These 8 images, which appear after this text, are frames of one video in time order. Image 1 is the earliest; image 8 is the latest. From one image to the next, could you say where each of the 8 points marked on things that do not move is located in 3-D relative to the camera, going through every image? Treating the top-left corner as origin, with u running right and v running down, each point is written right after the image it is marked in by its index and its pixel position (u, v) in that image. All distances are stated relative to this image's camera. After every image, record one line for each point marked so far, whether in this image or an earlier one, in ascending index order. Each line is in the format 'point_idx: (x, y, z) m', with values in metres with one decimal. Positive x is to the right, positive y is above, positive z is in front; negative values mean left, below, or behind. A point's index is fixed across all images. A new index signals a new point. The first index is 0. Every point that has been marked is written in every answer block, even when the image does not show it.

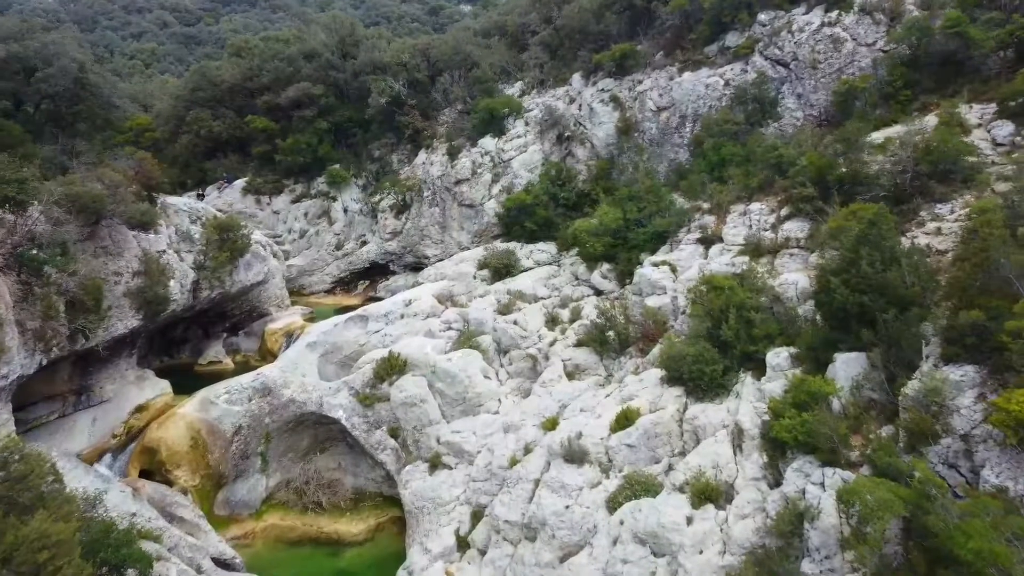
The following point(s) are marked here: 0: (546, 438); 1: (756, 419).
0: (+0.8, -3.3, +18.0) m
1: (+4.5, -2.4, +15.0) m
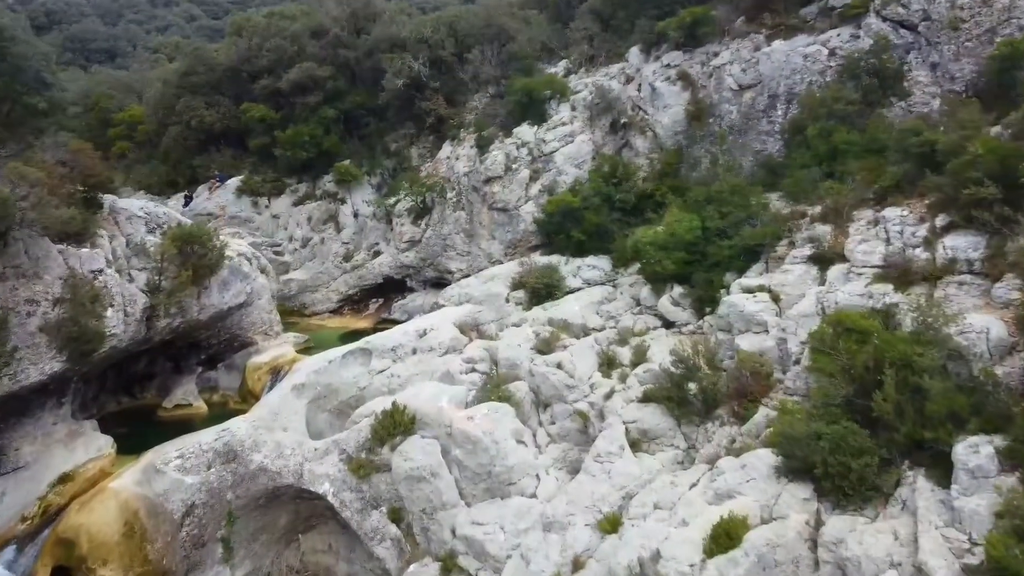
0: (+1.4, -4.0, +12.4) m
1: (+5.0, -3.2, +9.2) m
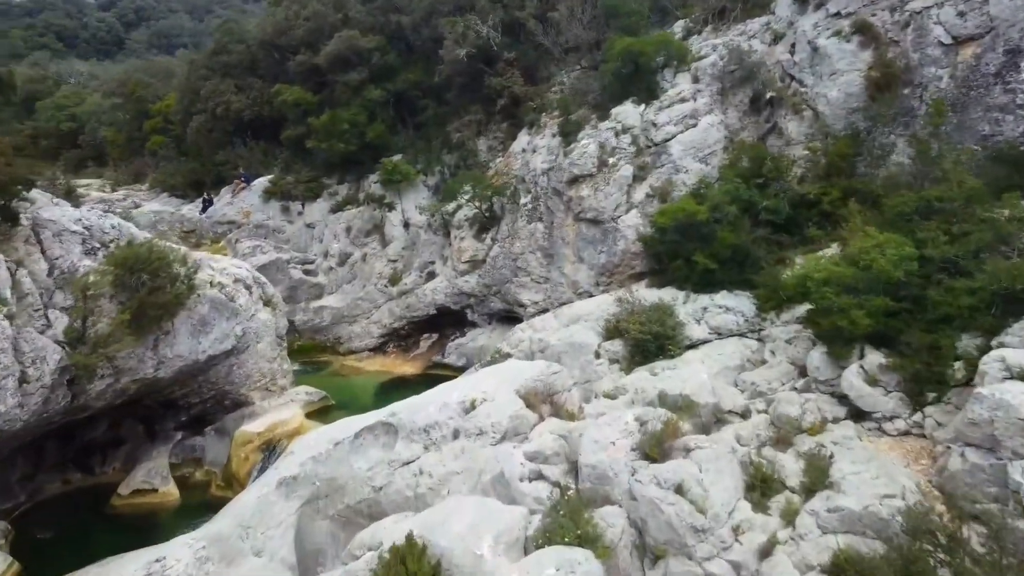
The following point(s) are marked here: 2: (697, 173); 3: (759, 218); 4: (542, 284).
0: (+1.9, -4.9, +5.6) m
1: (+5.2, -4.1, +2.0) m
2: (+3.8, +2.3, +16.3) m
3: (+4.6, +1.3, +14.9) m
4: (+0.7, +0.1, +18.0) m
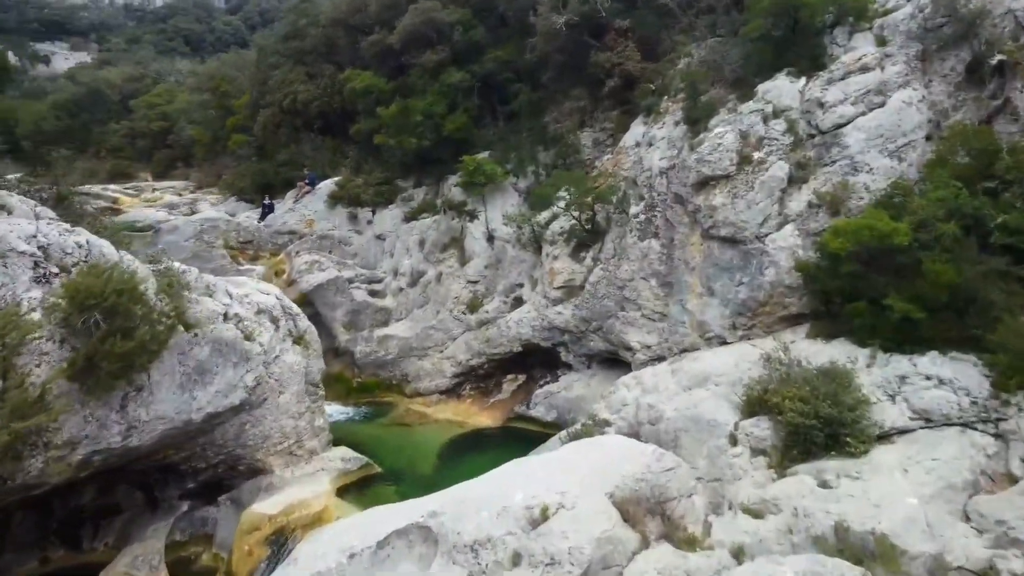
0: (+1.6, -5.6, +0.9) m
1: (+4.3, -4.8, -3.1) m
2: (+5.2, +1.6, +11.3) m
3: (+5.8, +0.6, +9.8) m
4: (+2.4, -0.6, +13.4) m
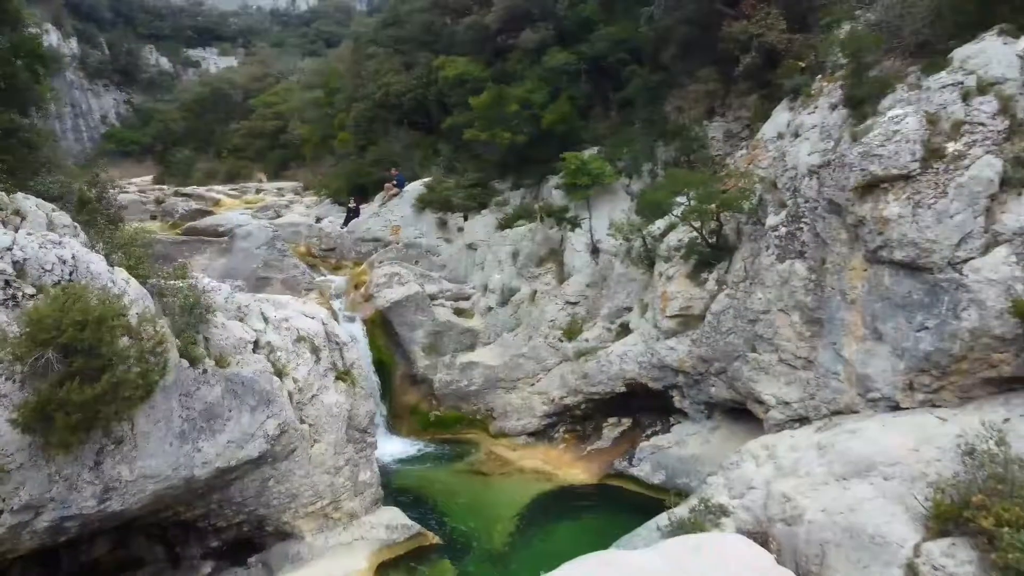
0: (+0.6, -6.0, -2.1) m
1: (+2.5, -5.3, -6.5) m
2: (+6.1, +1.1, +7.5) m
3: (+6.4, 0.0, +5.9) m
4: (+3.6, -1.1, +10.1) m
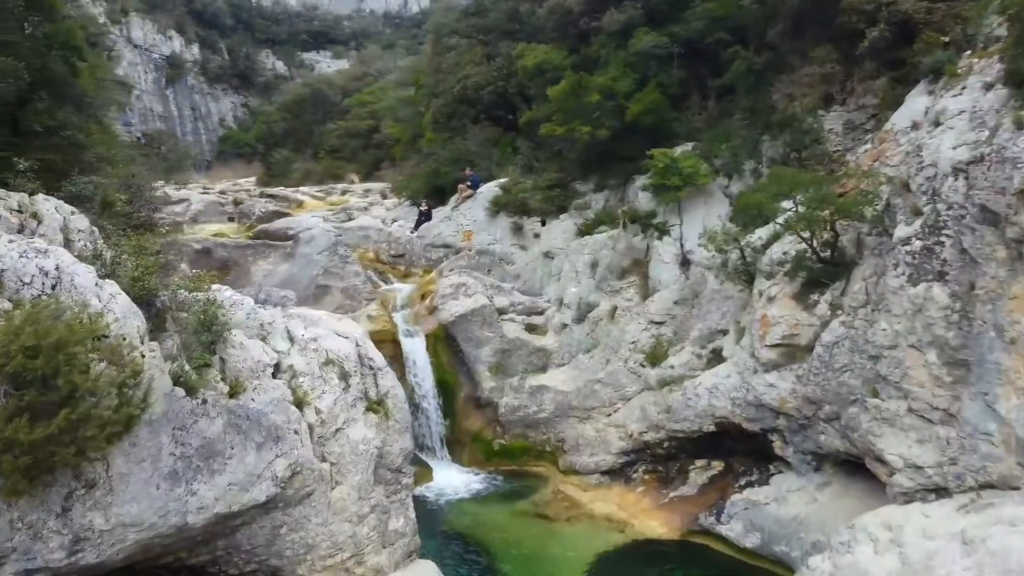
0: (-0.7, -6.2, -3.8) m
1: (+0.6, -5.5, -8.5) m
2: (+6.2, +0.8, +4.9) m
3: (+6.3, -0.3, +3.3) m
4: (+4.1, -1.4, +7.8) m
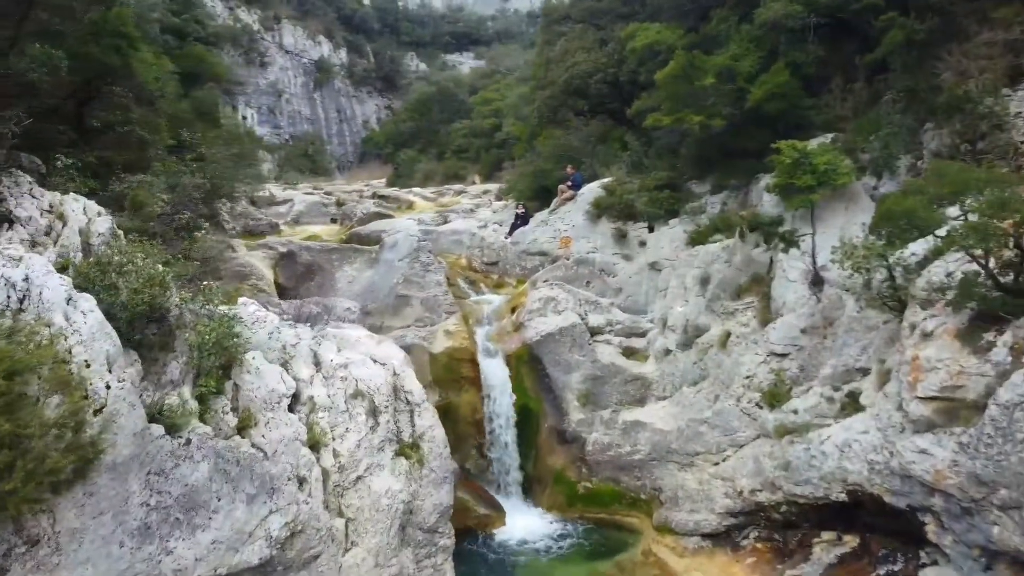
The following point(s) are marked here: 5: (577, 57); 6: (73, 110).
0: (-2.6, -6.3, -5.4) m
1: (-2.1, -5.7, -10.2) m
2: (+5.9, +0.4, +2.0) m
3: (+5.7, -0.7, +0.4) m
4: (+4.3, -1.7, +5.2) m
5: (+1.3, +4.6, +16.2) m
6: (-6.1, +2.5, +11.2) m
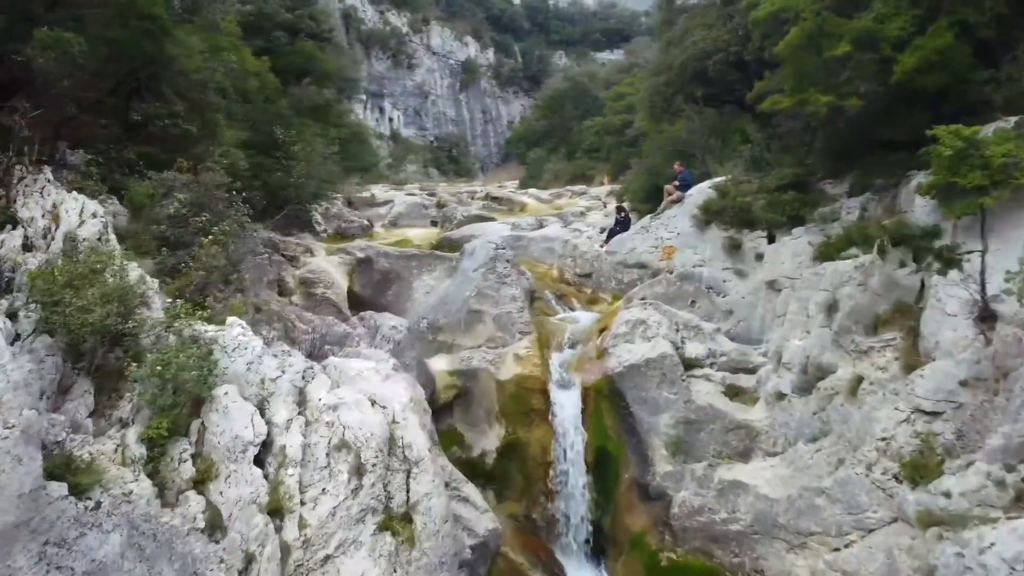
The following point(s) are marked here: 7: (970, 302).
0: (-5.1, -6.4, -6.5) m
1: (-5.5, -5.8, -11.3) m
2: (+4.9, 0.0, -1.0) m
3: (+4.3, -1.0, -2.5) m
4: (+3.9, -2.0, +2.5) m
5: (+3.2, +4.3, +13.9) m
6: (-5.1, +2.4, +10.4) m
7: (+4.4, -0.1, +7.7) m
